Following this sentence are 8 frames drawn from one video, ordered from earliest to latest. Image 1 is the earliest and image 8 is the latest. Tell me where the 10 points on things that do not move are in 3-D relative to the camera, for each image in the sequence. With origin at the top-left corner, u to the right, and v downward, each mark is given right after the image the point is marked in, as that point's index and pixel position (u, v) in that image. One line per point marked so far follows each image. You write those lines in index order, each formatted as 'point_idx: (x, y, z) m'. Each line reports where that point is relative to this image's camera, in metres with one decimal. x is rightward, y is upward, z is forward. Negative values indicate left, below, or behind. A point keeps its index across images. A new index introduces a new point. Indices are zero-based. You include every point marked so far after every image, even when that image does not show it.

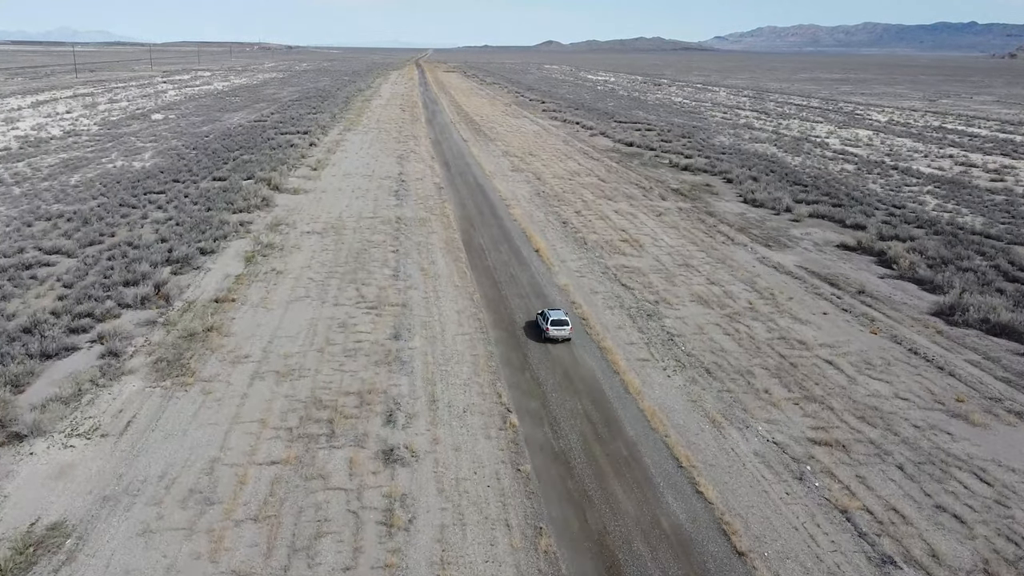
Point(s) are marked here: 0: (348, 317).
0: (-4.0, -0.7, +19.0) m
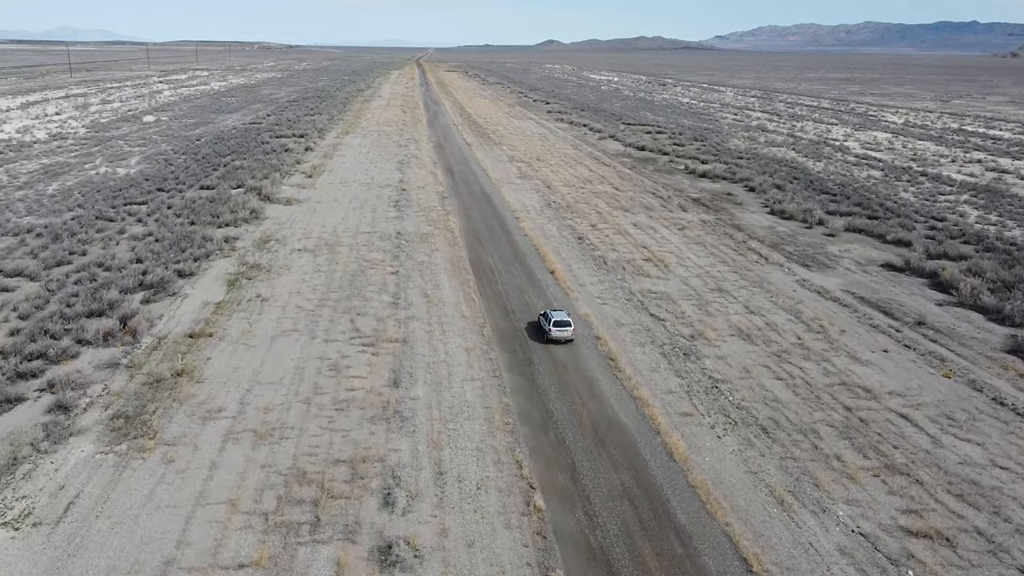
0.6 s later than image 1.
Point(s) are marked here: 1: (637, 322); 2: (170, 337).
0: (-3.6, -1.5, +16.5) m
1: (+3.0, -0.8, +18.7) m
2: (-7.6, -1.1, +17.5) m
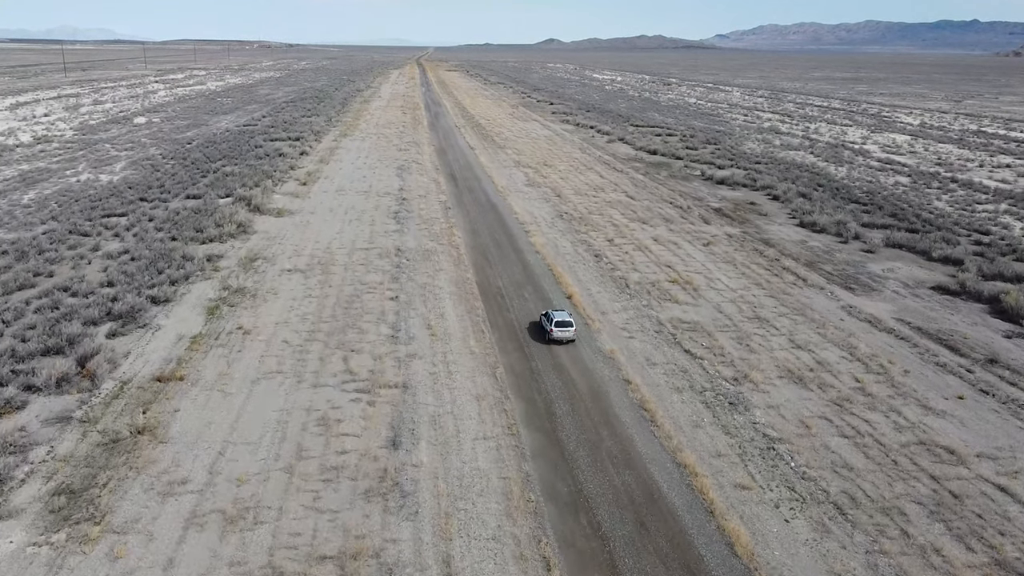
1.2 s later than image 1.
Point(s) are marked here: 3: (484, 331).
0: (-3.3, -2.2, +14.2) m
1: (+3.3, -1.5, +16.4) m
2: (-7.3, -1.8, +15.1) m
3: (-0.6, -1.0, +18.0) m
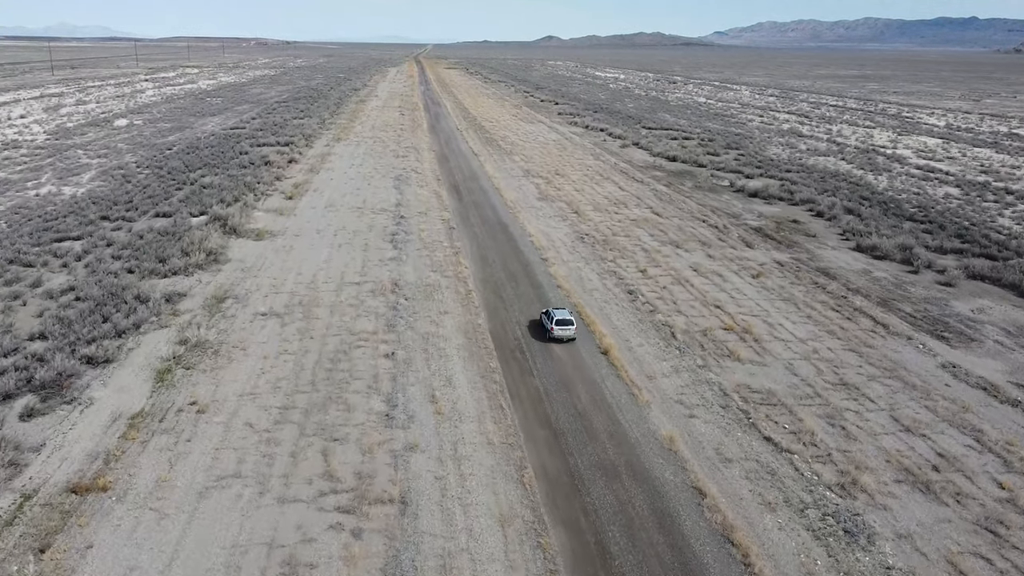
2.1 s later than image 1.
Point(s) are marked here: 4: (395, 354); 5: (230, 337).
0: (-2.8, -3.4, +10.4) m
1: (+3.8, -2.7, +12.6) m
2: (-6.8, -3.0, +11.3) m
3: (-0.1, -2.2, +14.1) m
4: (-2.5, -1.4, +16.6) m
5: (-6.3, -1.1, +17.5) m
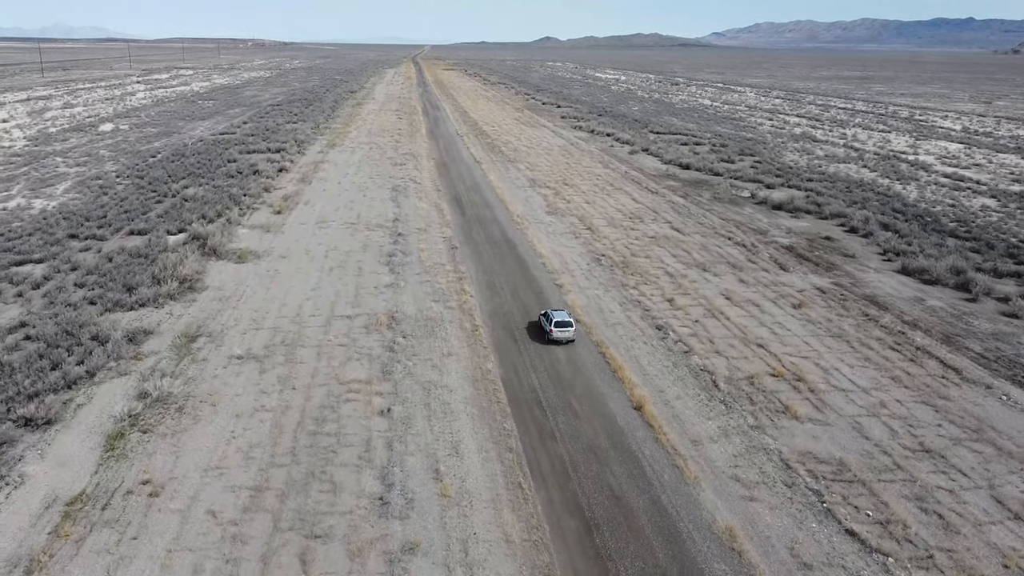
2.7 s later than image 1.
0: (-2.5, -4.2, +7.9) m
1: (+4.2, -3.5, +10.1) m
2: (-6.5, -3.8, +8.8) m
3: (+0.2, -3.0, +11.6) m
4: (-2.2, -2.2, +14.1) m
5: (-6.0, -1.9, +15.0) m
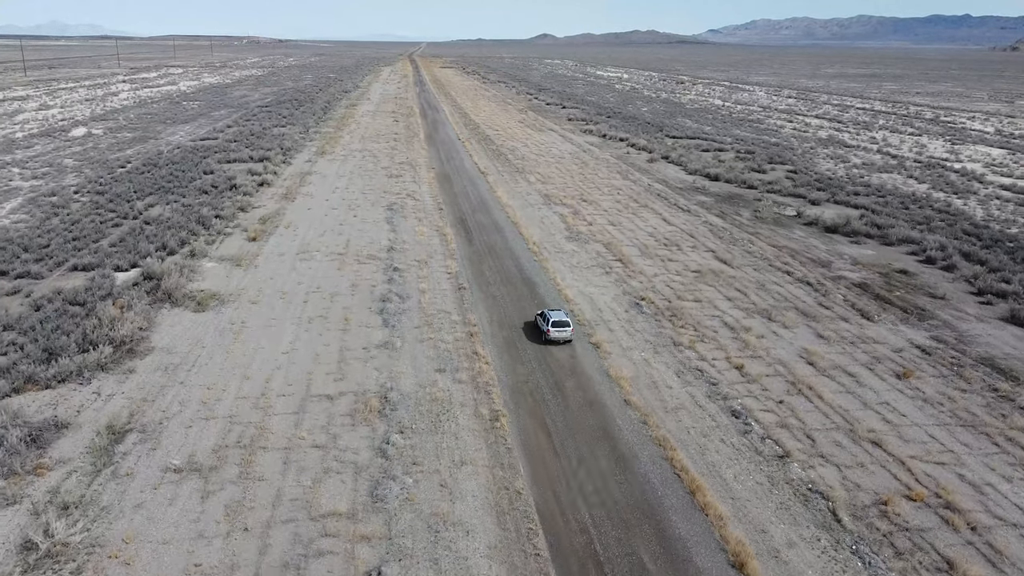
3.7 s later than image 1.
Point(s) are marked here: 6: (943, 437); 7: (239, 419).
0: (-1.9, -5.5, +3.5) m
1: (+4.8, -4.9, +5.8) m
2: (-5.9, -5.2, +4.4) m
3: (+0.8, -4.3, +7.3) m
4: (-1.6, -3.5, +9.8) m
5: (-5.4, -3.3, +10.6) m
6: (+7.4, -2.5, +13.4) m
7: (-4.8, -2.2, +13.8) m
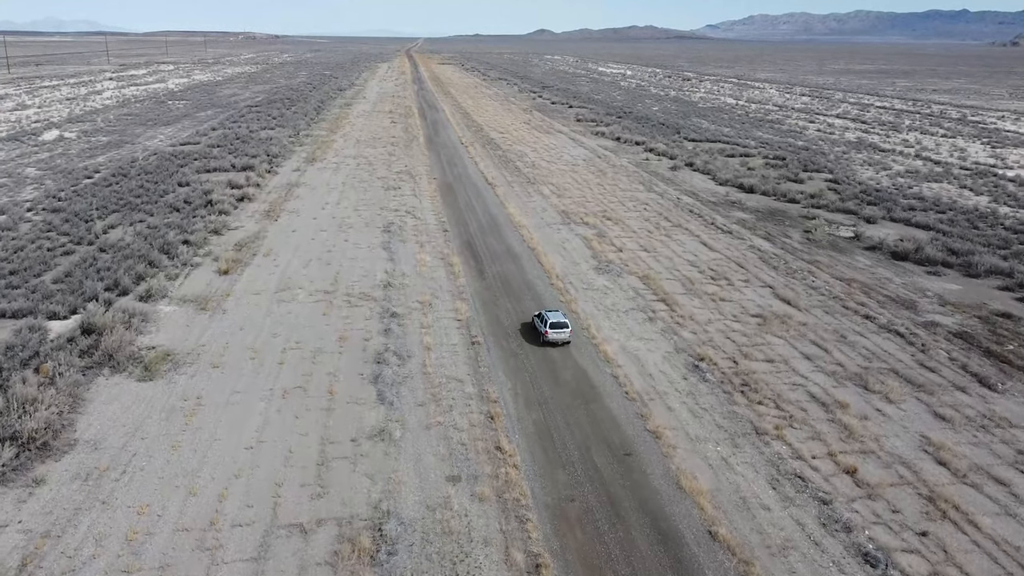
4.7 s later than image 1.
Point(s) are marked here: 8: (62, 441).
0: (-1.3, -6.8, -0.4) m
1: (+5.4, -6.1, +1.8) m
2: (-5.3, -6.5, +0.4) m
3: (+1.4, -5.6, +3.3) m
4: (-1.0, -4.8, +5.8) m
5: (-4.9, -4.5, +6.6) m
6: (+8.0, -3.7, +9.5) m
7: (-4.3, -3.5, +9.8) m
8: (-7.3, -2.4, +12.8) m
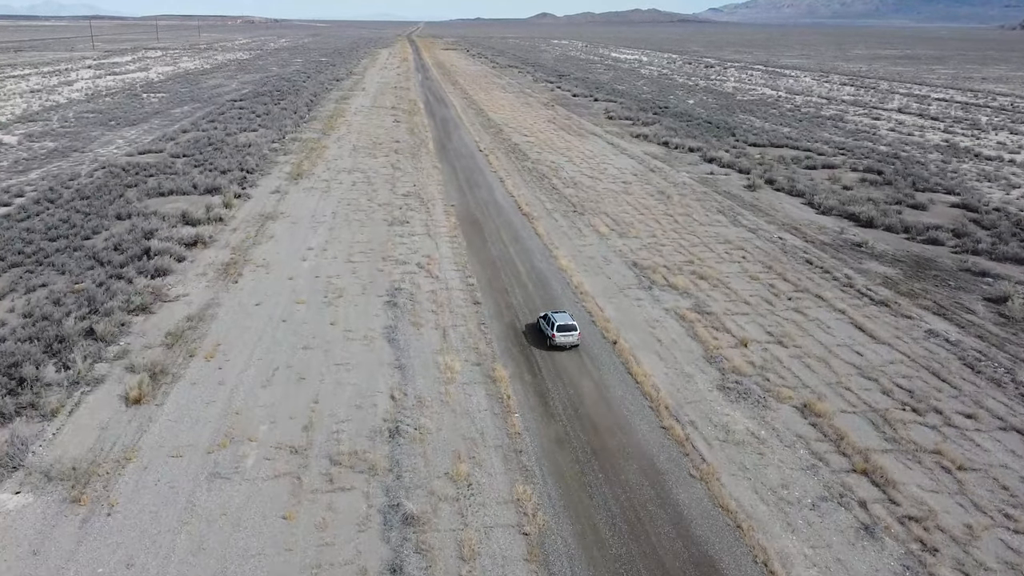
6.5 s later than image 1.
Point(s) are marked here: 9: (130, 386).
0: (+0.1, -9.7, -8.5) m
1: (+6.8, -8.9, -6.2) m
2: (-3.9, -9.3, -7.6) m
3: (+2.8, -8.4, -4.8) m
4: (+0.4, -7.5, -2.3) m
5: (-3.4, -7.2, -1.5) m
6: (+9.4, -6.4, +1.3) m
7: (-2.8, -6.1, +1.7) m
8: (-5.9, -5.0, +4.6) m
9: (-7.0, -1.7, +14.2) m
